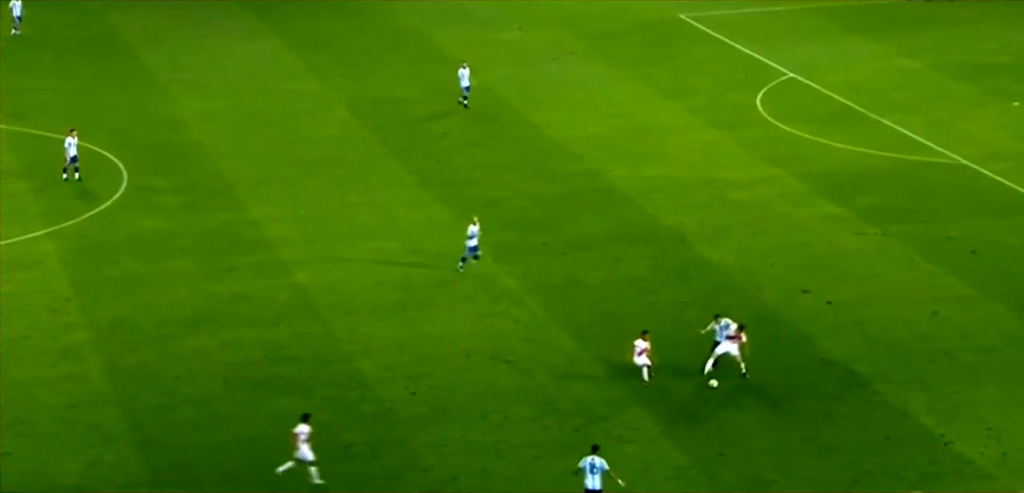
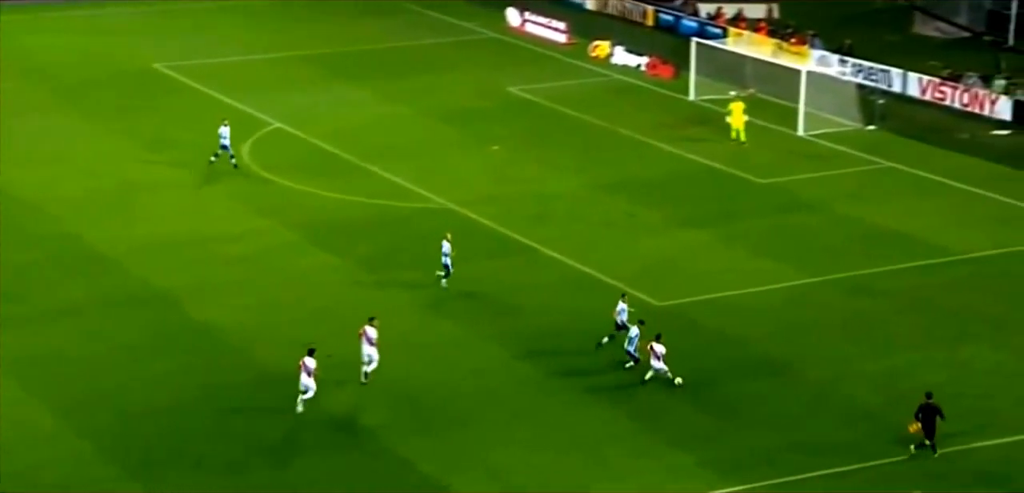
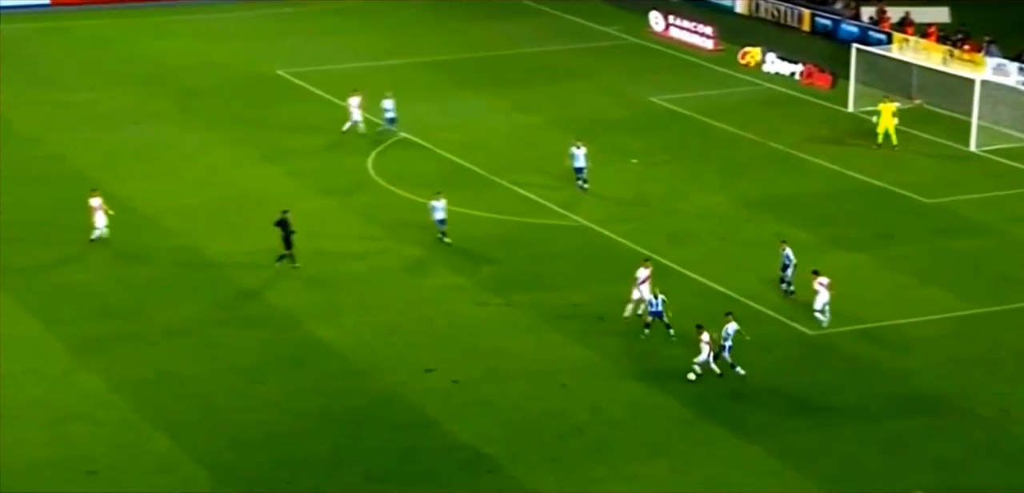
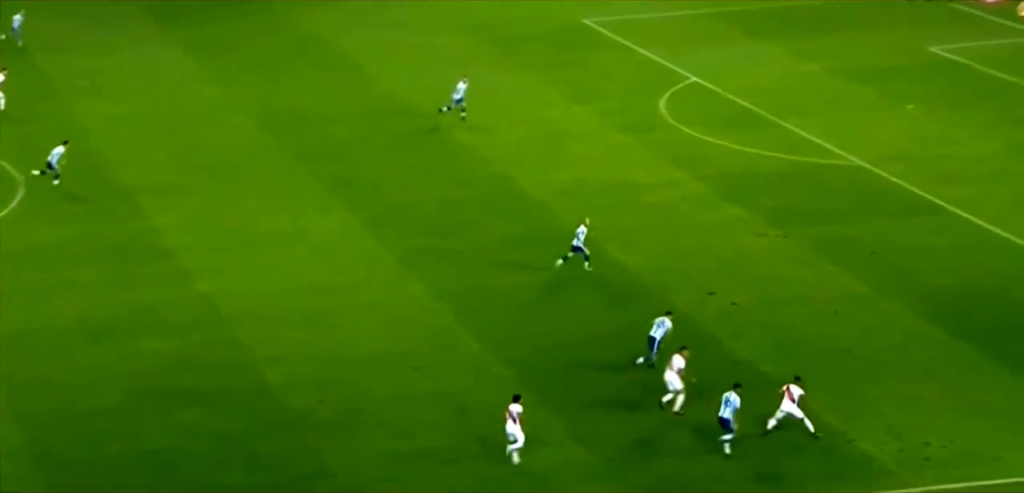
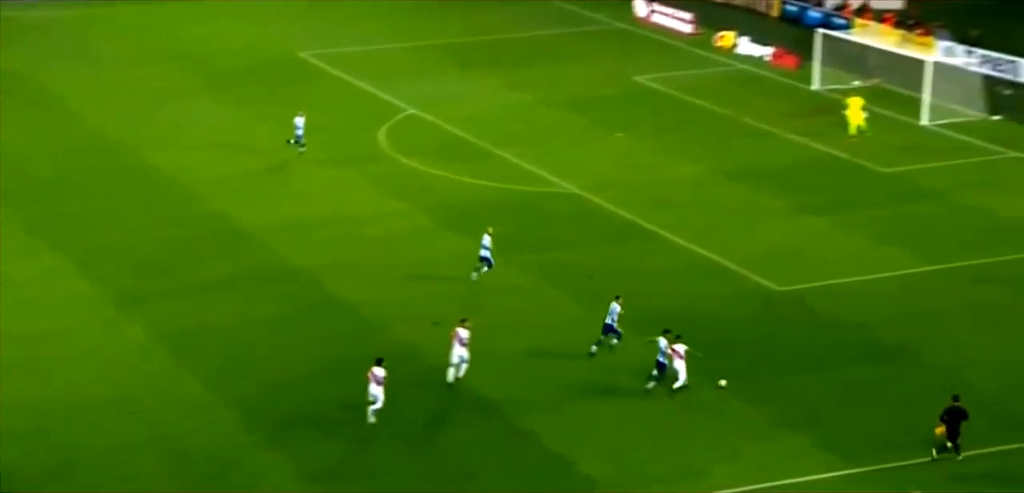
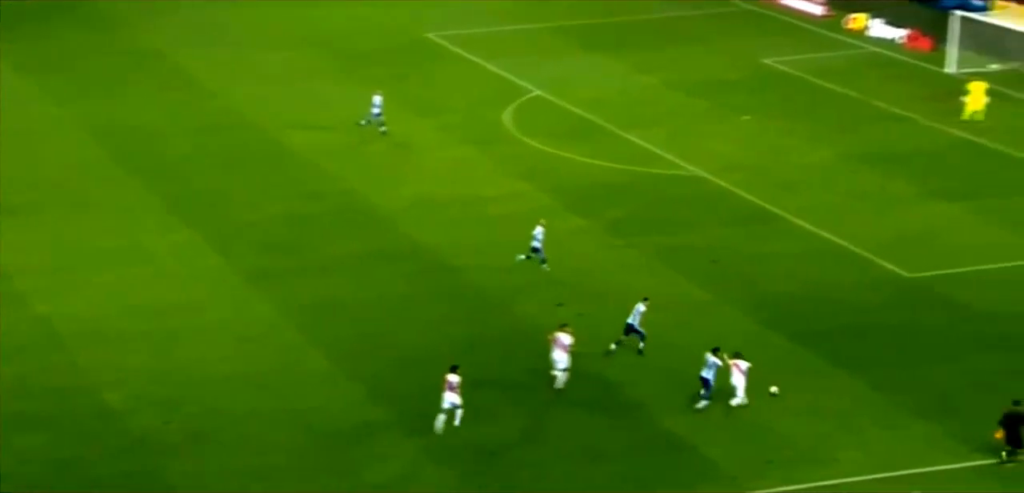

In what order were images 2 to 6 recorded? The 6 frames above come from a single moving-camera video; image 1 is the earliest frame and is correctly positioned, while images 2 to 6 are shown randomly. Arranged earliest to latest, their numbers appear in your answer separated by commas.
4, 6, 5, 2, 3
